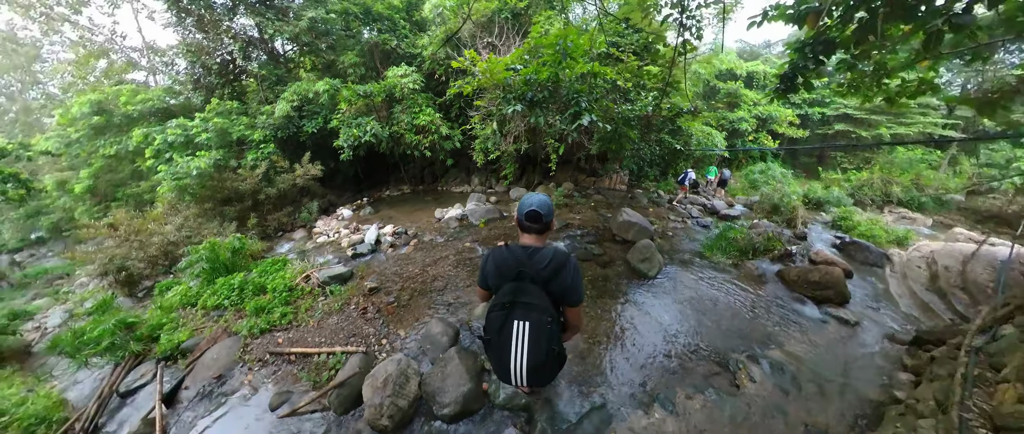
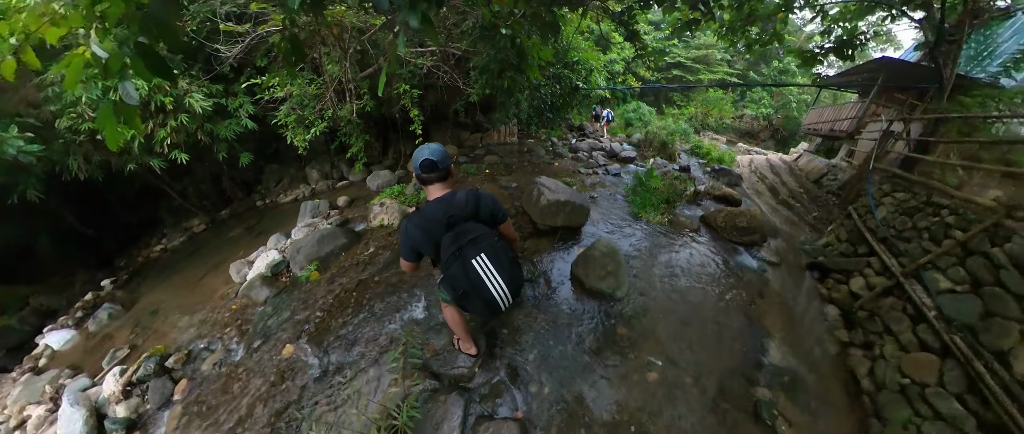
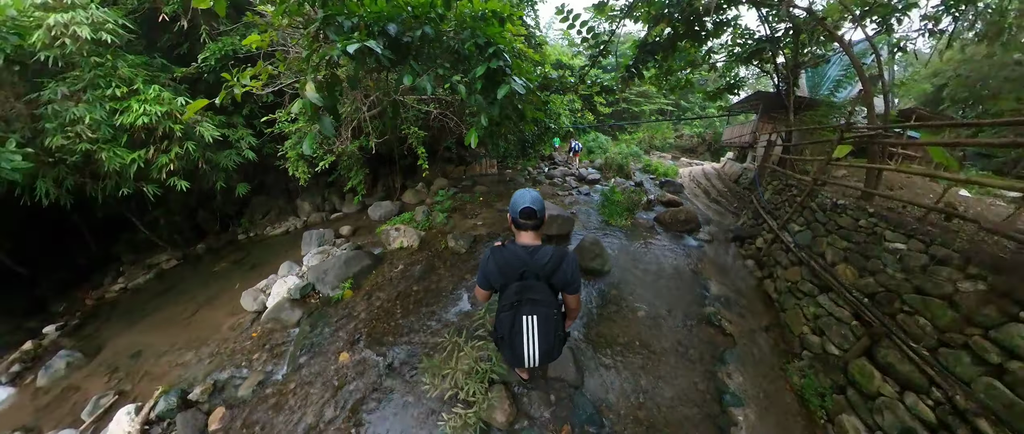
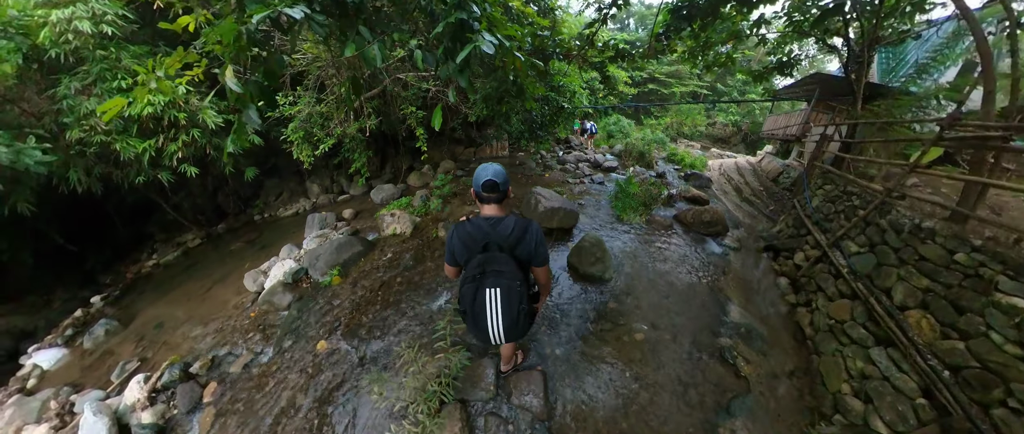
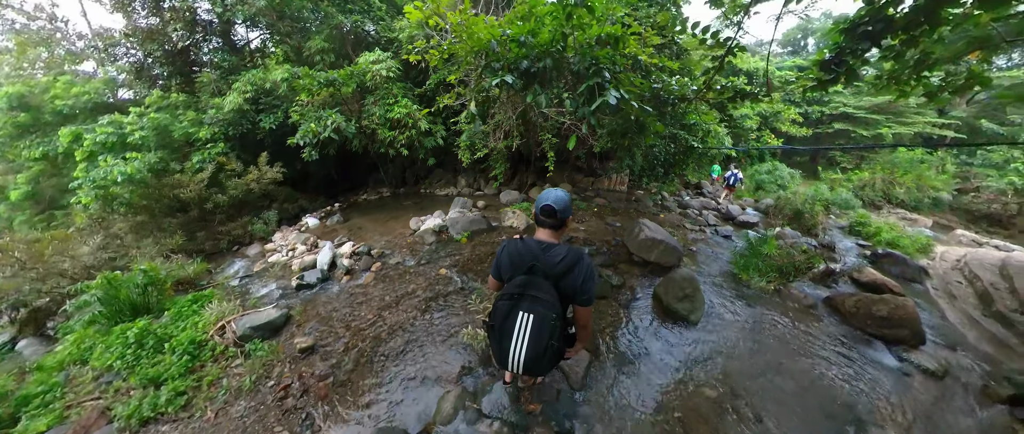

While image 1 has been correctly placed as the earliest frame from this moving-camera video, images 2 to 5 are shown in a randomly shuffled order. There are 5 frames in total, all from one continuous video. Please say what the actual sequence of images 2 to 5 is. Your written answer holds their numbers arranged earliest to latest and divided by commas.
5, 3, 4, 2
